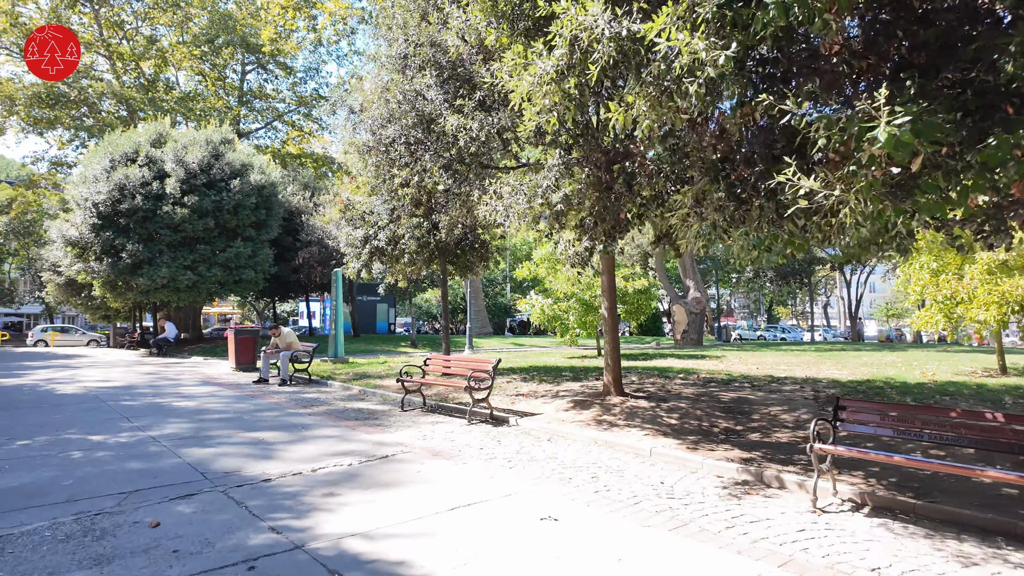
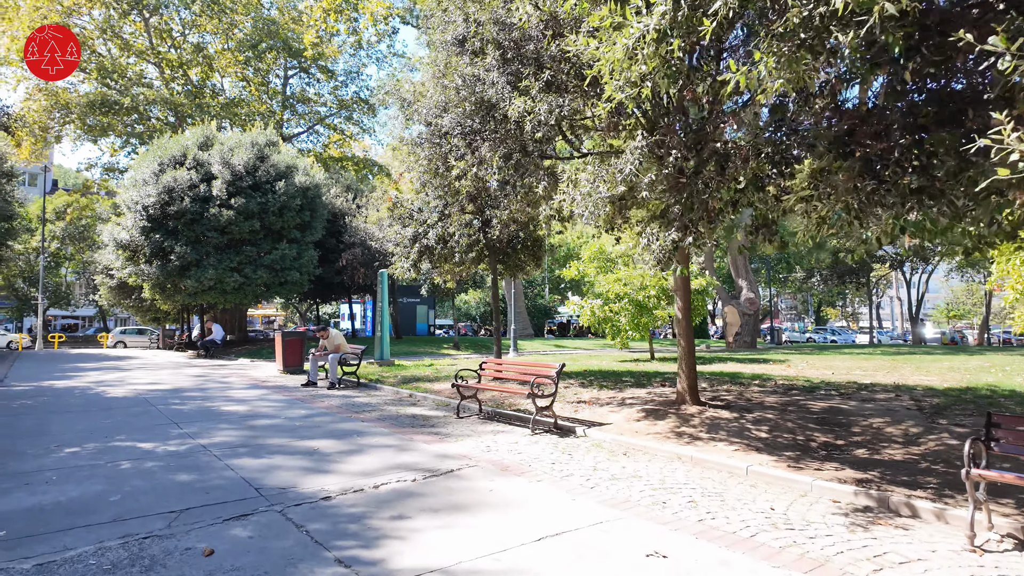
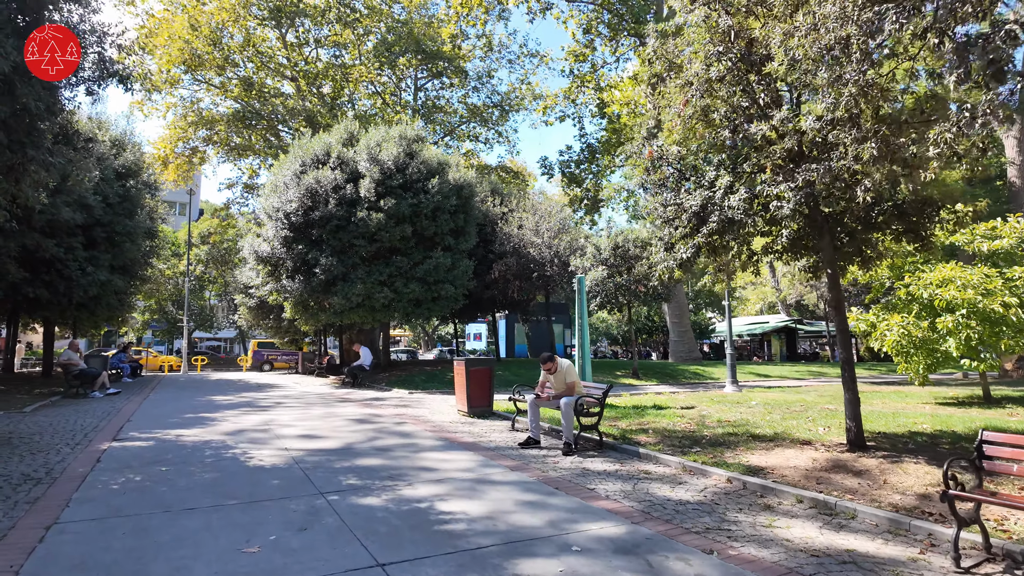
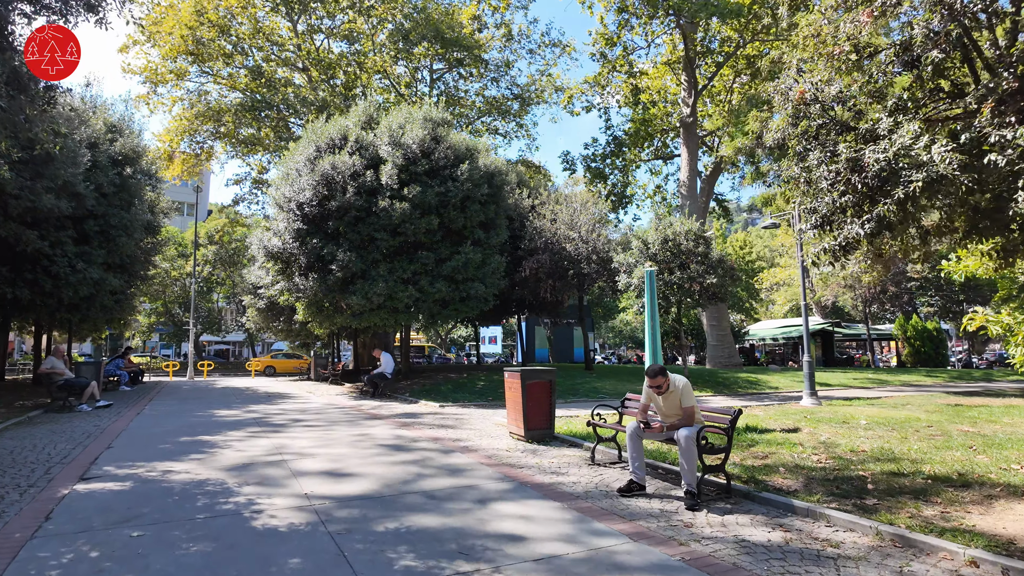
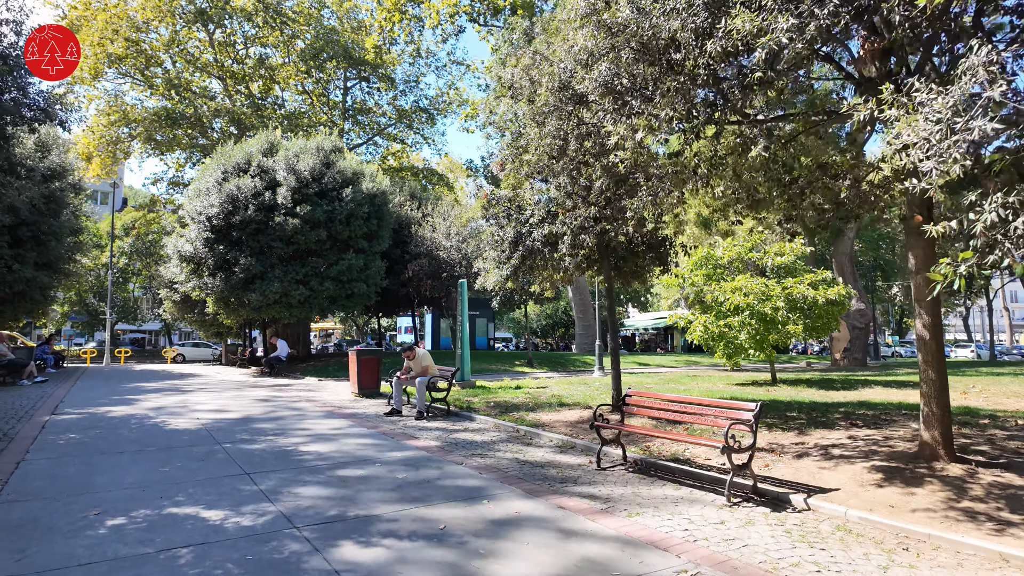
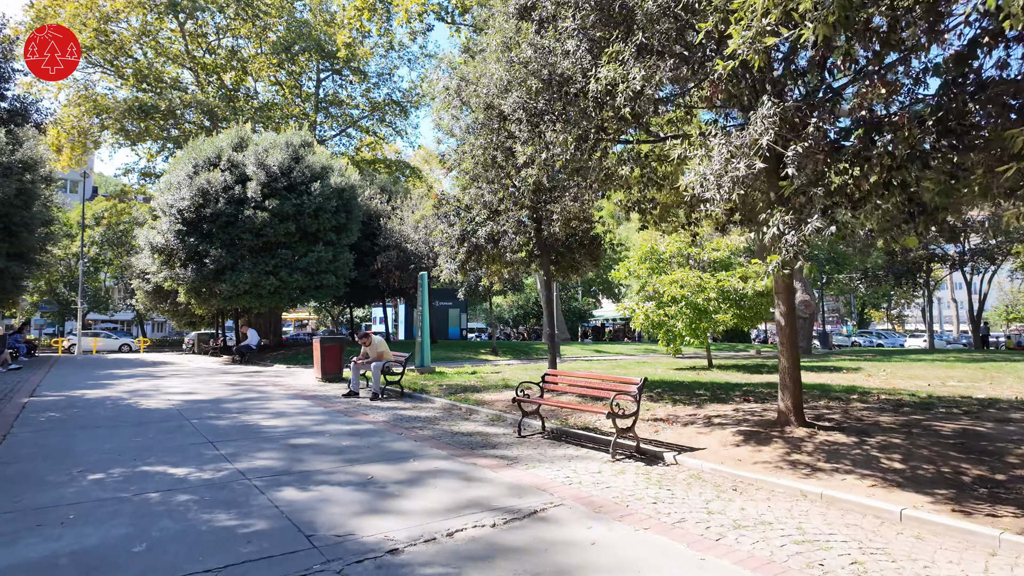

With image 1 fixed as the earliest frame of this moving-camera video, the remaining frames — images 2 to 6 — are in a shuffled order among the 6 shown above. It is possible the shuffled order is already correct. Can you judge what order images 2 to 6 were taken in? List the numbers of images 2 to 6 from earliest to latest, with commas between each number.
2, 6, 5, 3, 4
